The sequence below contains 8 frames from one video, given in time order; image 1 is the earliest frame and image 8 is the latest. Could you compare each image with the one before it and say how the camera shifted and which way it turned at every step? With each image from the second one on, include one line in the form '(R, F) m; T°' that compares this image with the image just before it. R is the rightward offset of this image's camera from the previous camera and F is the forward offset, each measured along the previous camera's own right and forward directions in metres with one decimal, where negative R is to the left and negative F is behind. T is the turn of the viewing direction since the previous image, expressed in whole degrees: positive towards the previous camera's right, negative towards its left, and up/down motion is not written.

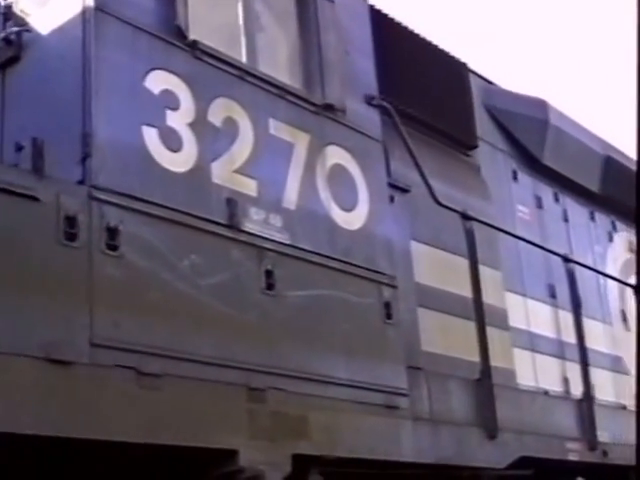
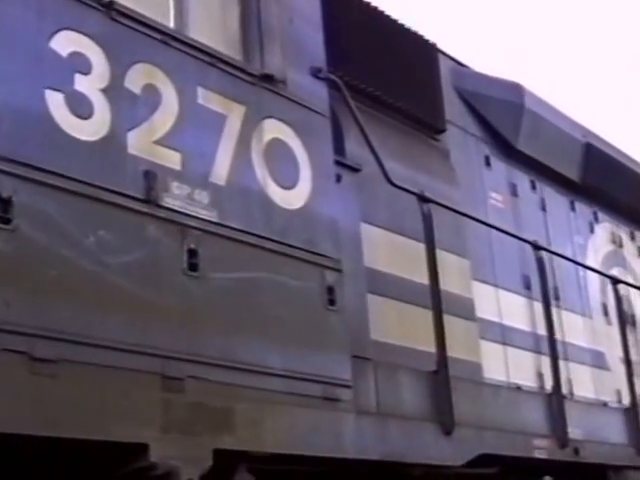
(+0.1, +0.2) m; 0°
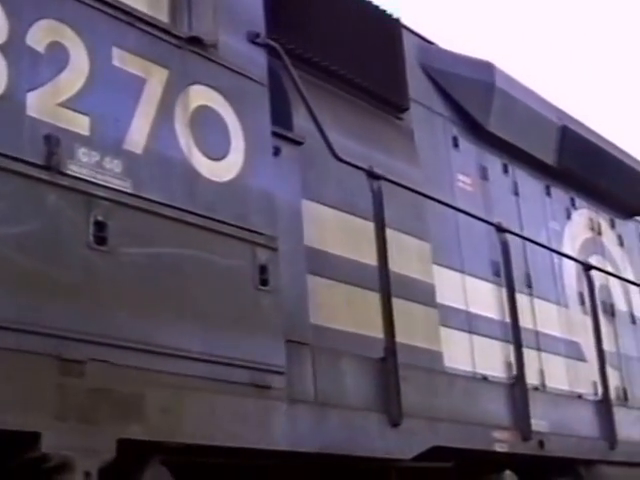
(+0.1, +0.2) m; 0°
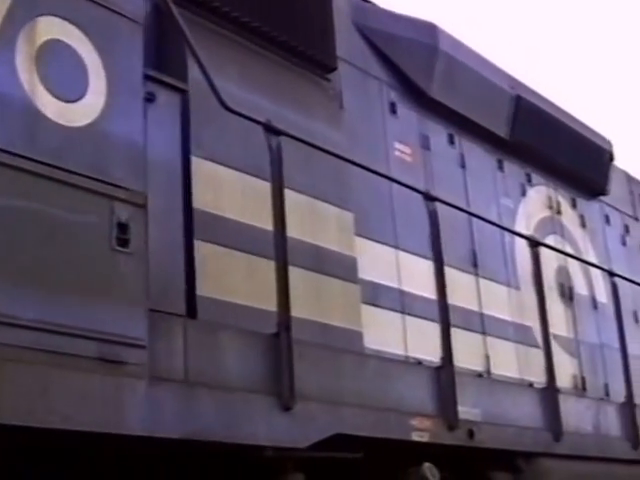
(+0.2, +0.4) m; 0°
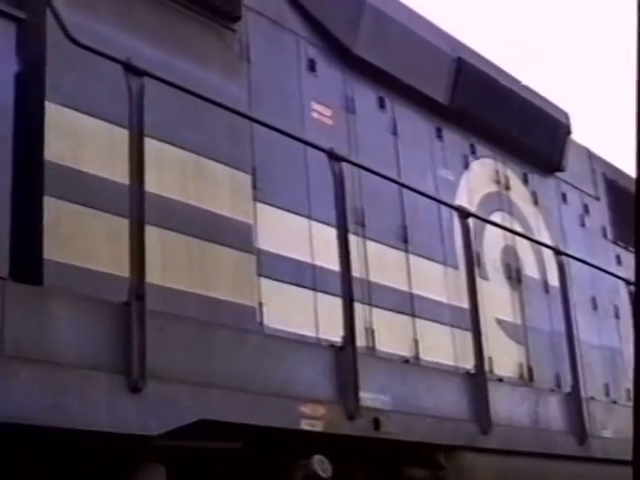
(+0.2, +0.4) m; 0°
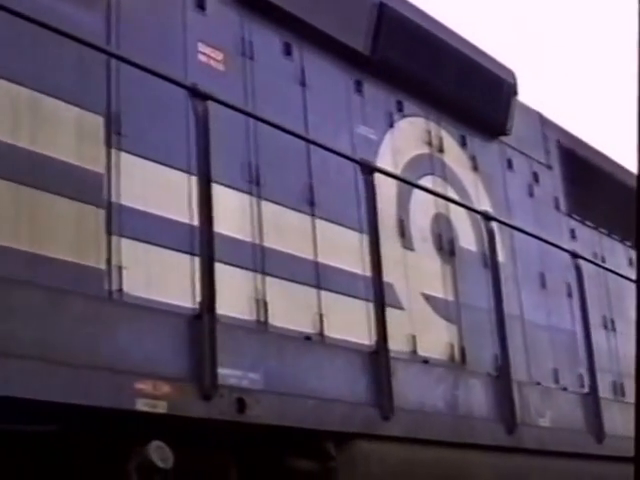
(+0.3, +0.4) m; 0°
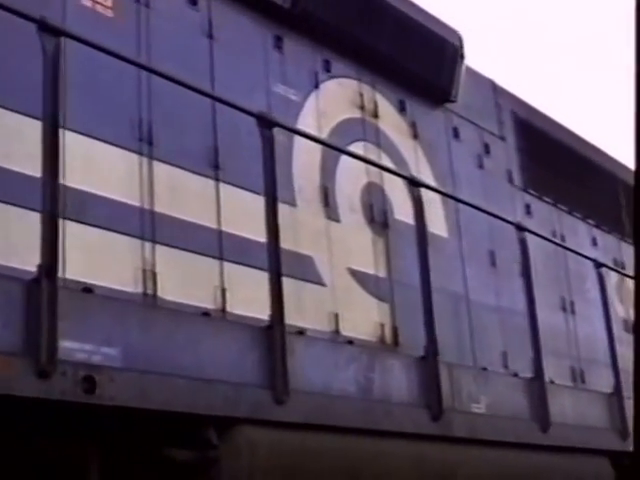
(+0.2, +0.3) m; 0°
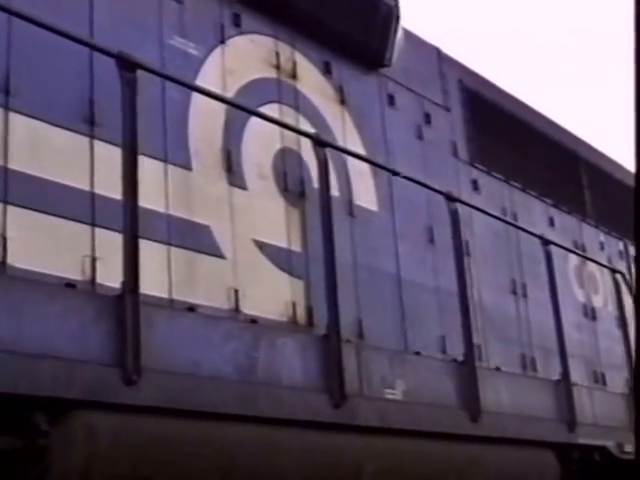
(+0.2, +0.3) m; 0°
